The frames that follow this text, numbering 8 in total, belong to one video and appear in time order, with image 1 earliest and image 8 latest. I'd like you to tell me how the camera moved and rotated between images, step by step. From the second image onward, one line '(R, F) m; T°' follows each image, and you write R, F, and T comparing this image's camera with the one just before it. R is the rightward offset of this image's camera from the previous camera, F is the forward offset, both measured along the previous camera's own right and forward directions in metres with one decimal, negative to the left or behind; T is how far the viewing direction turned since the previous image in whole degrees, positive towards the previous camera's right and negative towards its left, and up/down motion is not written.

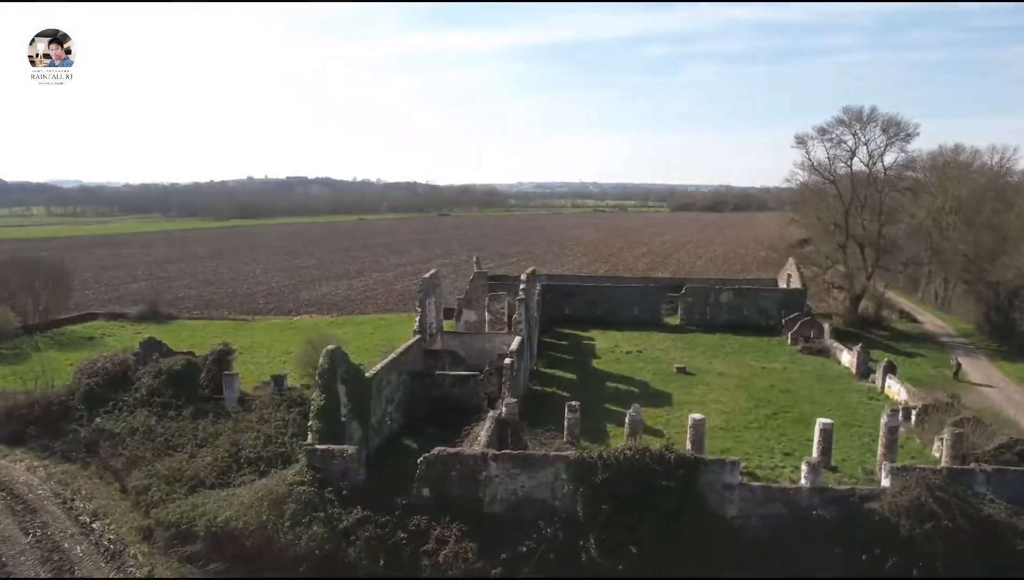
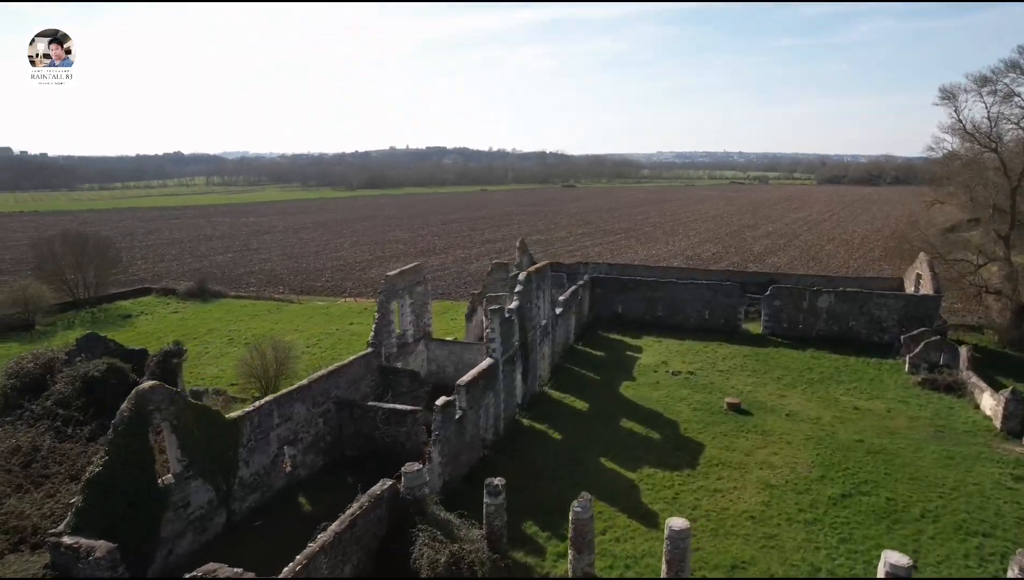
(+4.0, +5.8) m; -12°
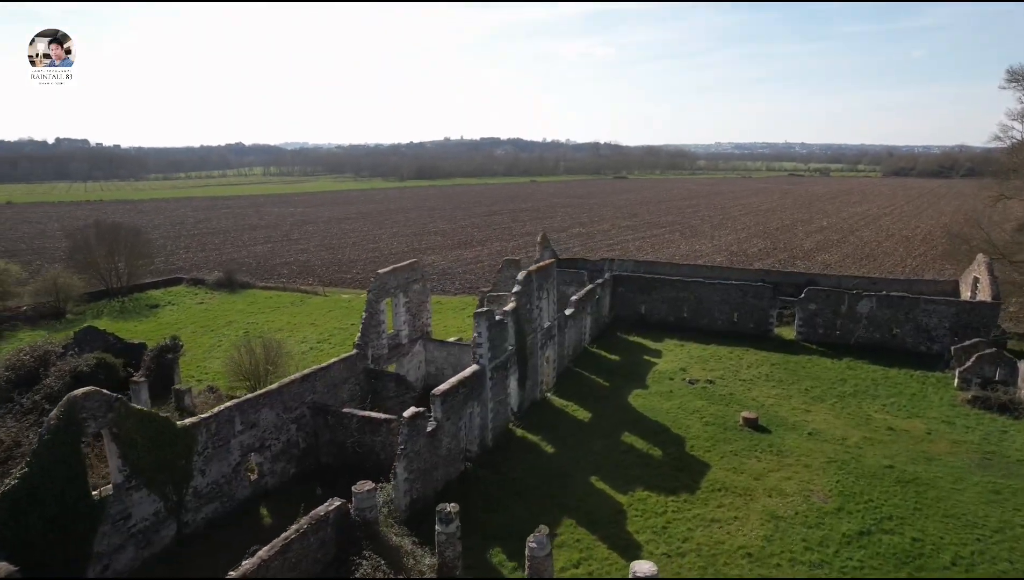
(+1.5, +1.3) m; -5°
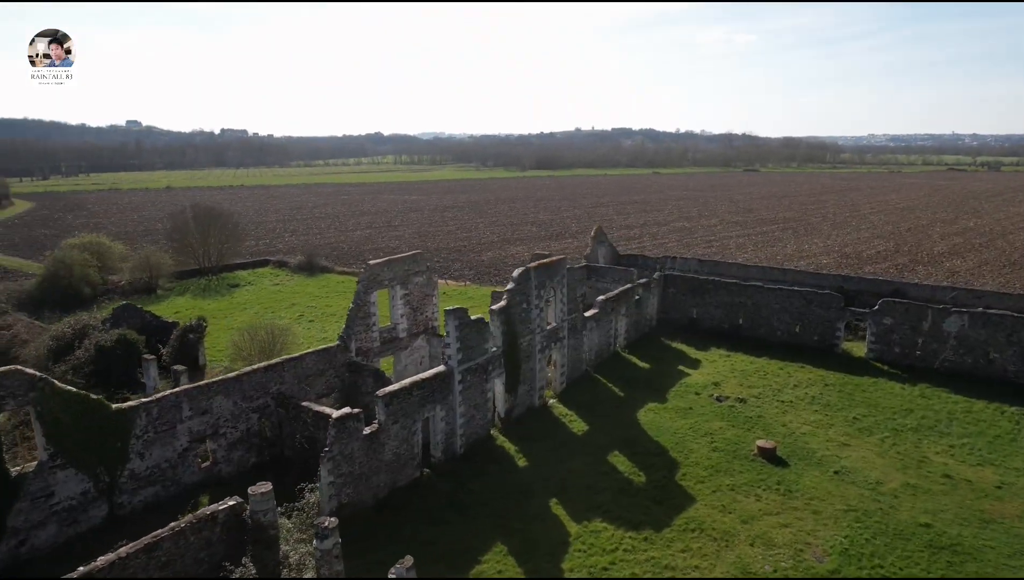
(+3.3, +1.6) m; -11°
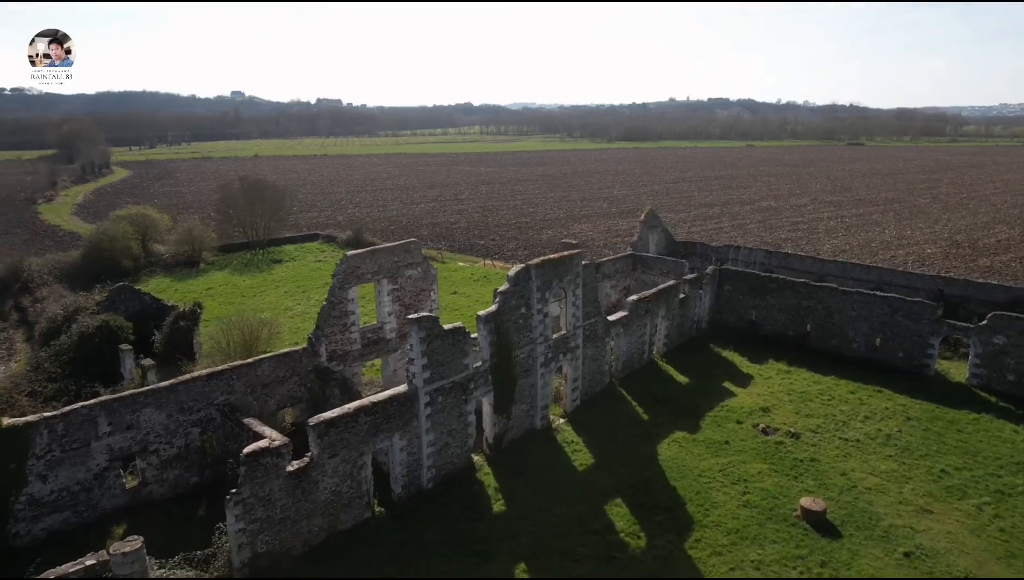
(+1.9, +2.9) m; -7°
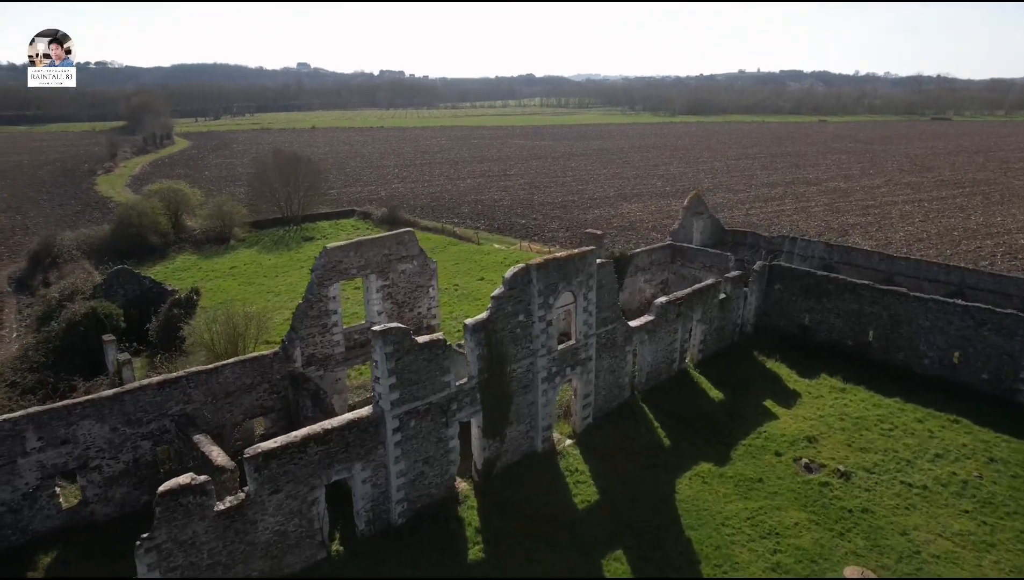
(+1.1, +2.0) m; -5°
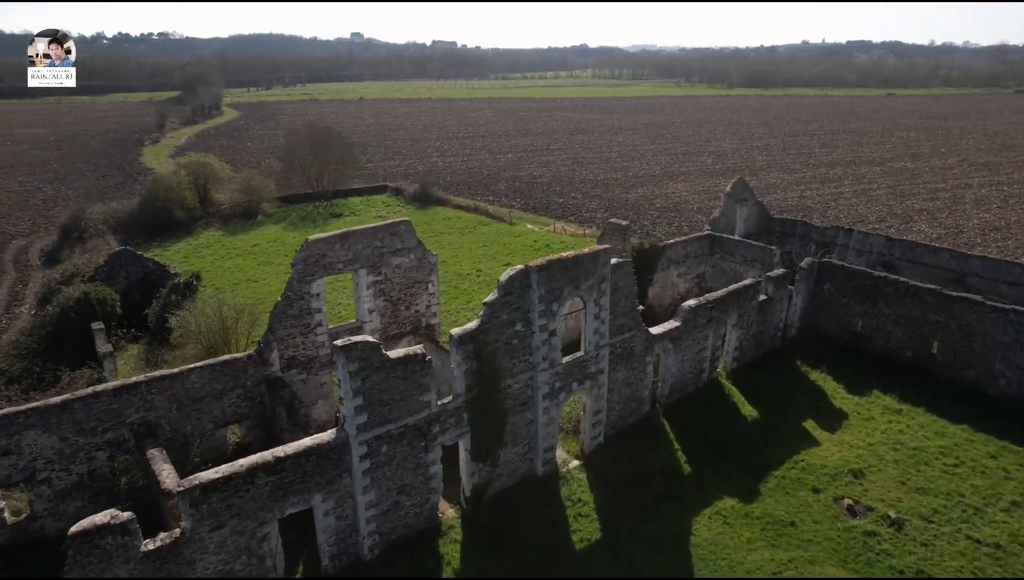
(+0.8, +1.6) m; -4°
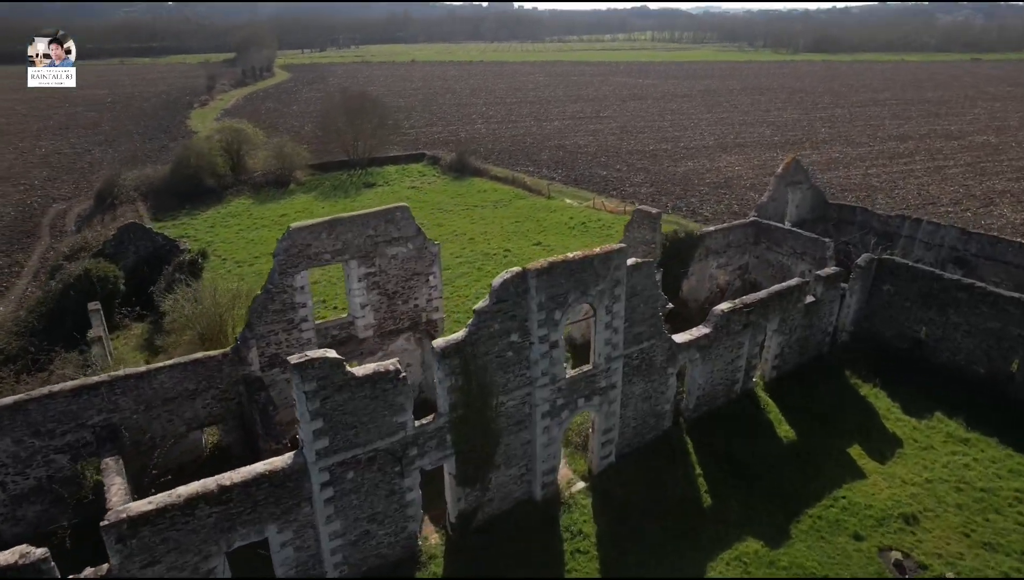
(+0.7, +1.4) m; -4°
